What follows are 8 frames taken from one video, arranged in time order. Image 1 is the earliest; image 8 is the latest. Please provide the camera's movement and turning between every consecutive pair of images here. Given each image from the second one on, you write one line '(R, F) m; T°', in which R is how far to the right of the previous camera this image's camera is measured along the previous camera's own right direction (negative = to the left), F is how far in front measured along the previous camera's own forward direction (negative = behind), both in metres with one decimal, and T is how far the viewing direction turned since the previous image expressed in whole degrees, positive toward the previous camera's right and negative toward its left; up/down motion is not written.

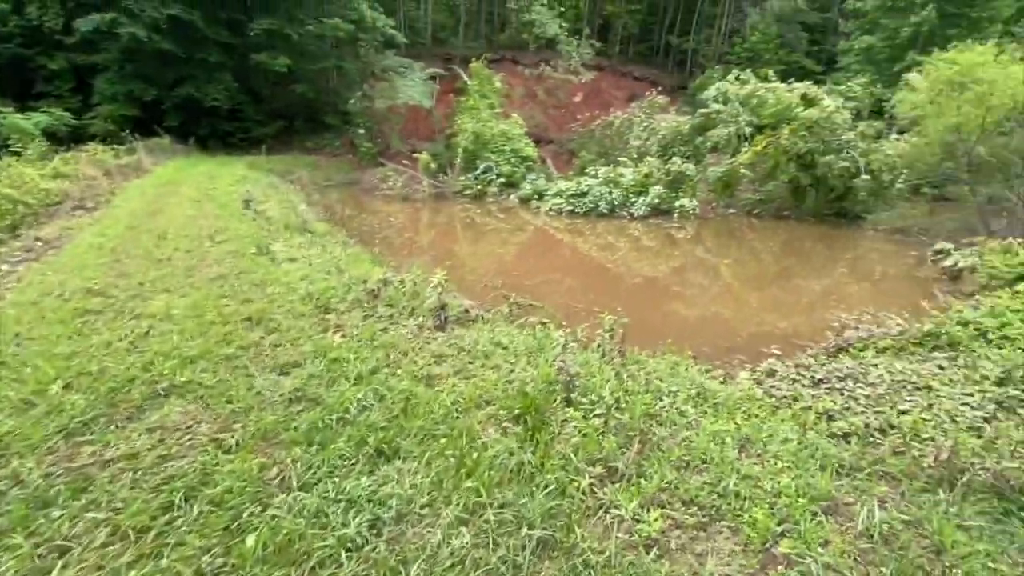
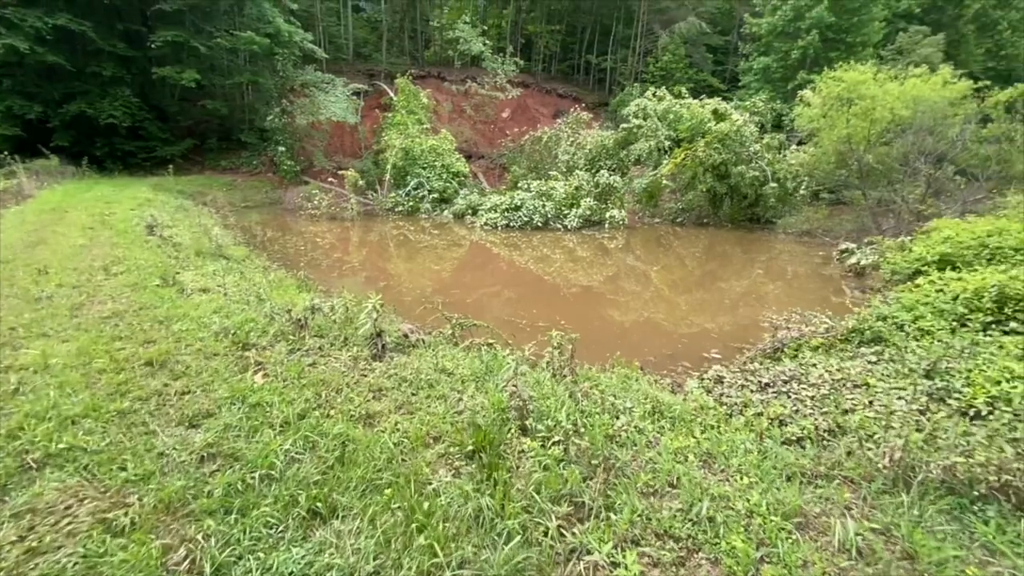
(0.0, +0.2) m; +8°
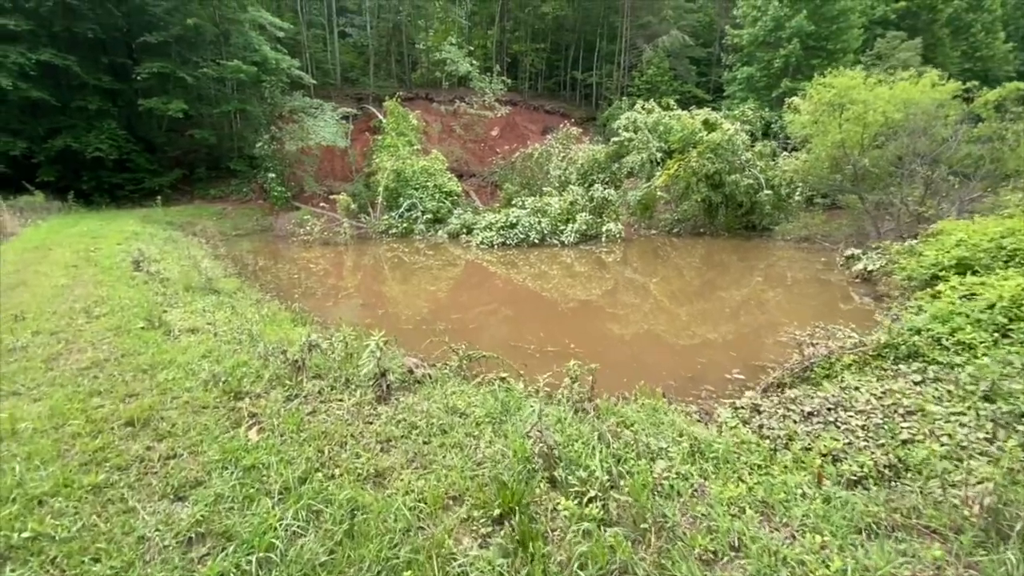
(-0.1, +0.2) m; +1°
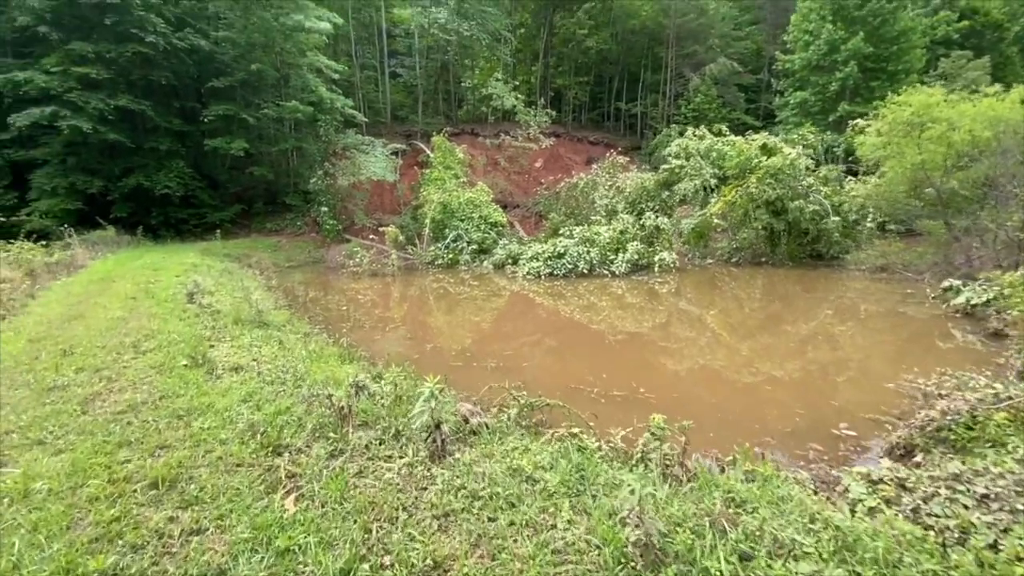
(-0.2, +0.4) m; -5°
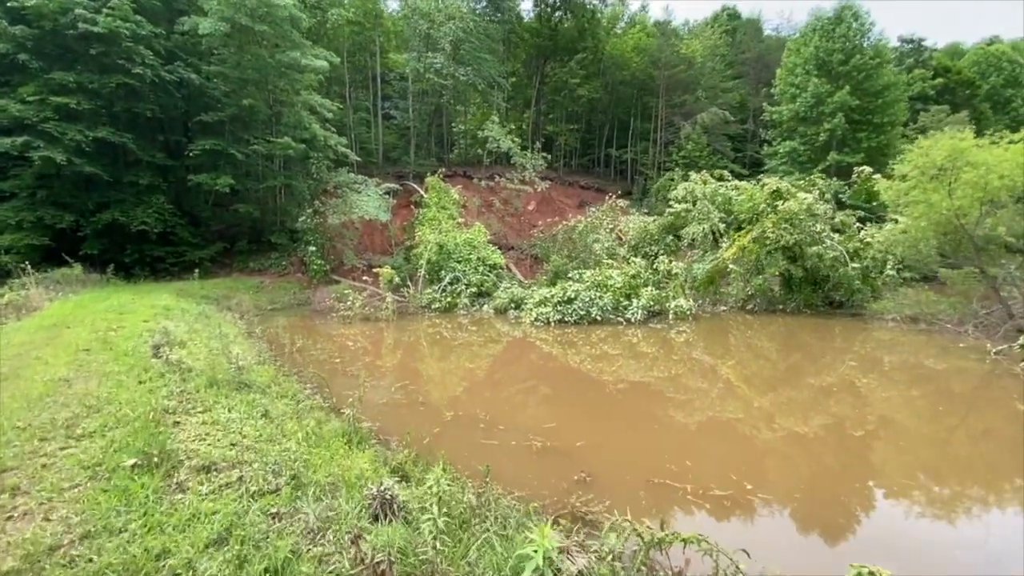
(-0.6, +0.9) m; +2°
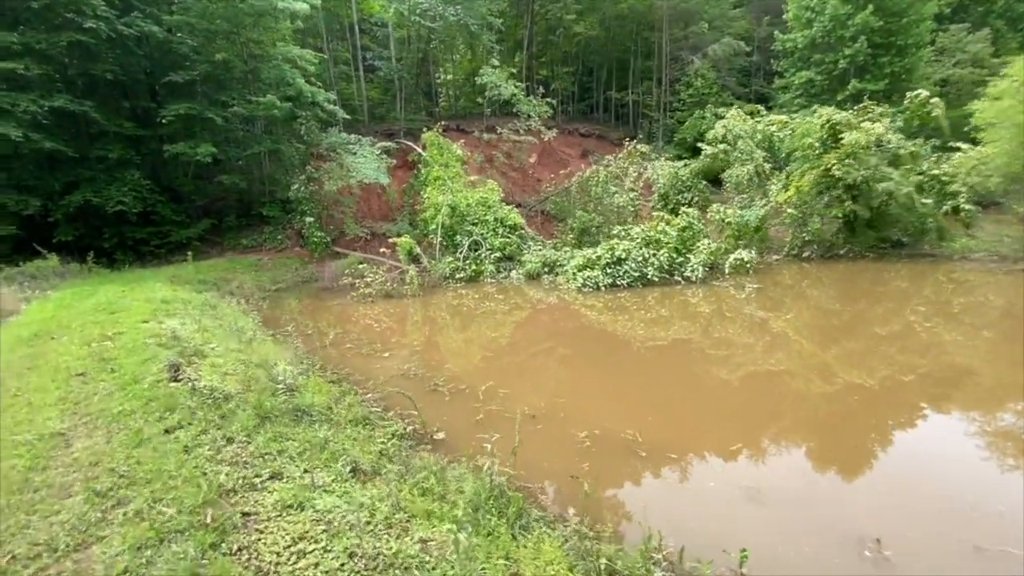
(-1.2, +1.3) m; +1°
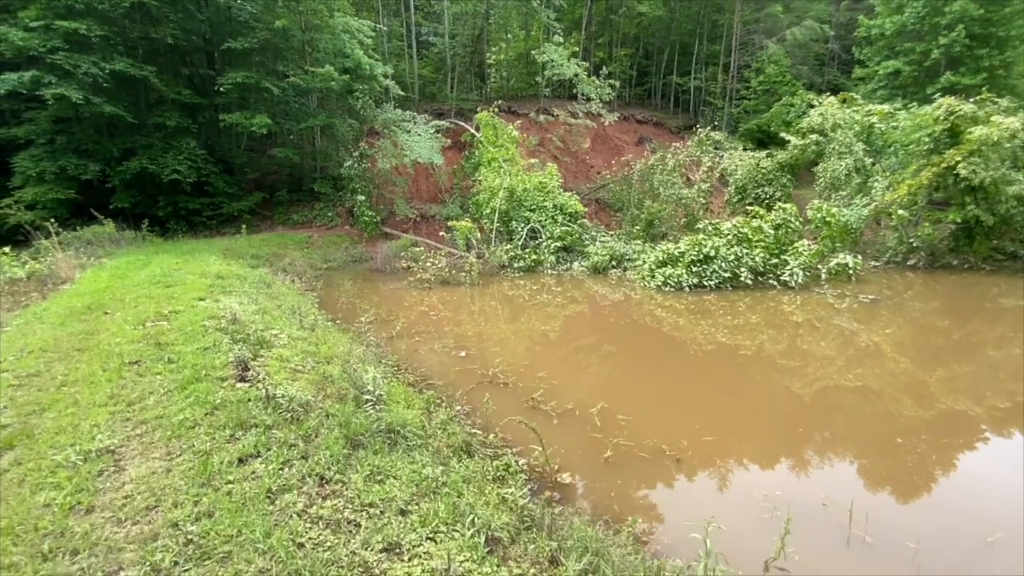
(-0.8, +0.8) m; -4°
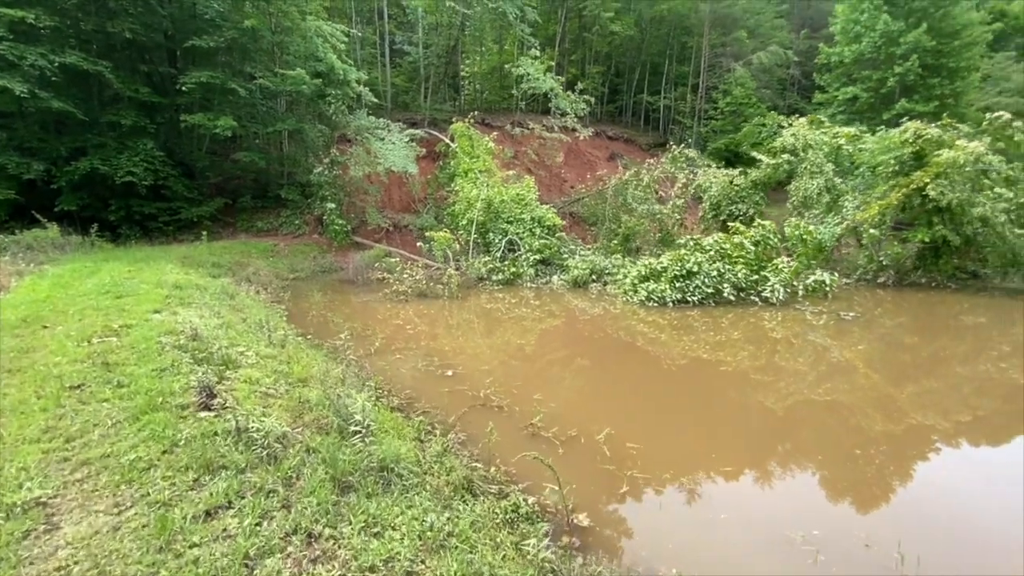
(-0.3, +0.3) m; +4°
